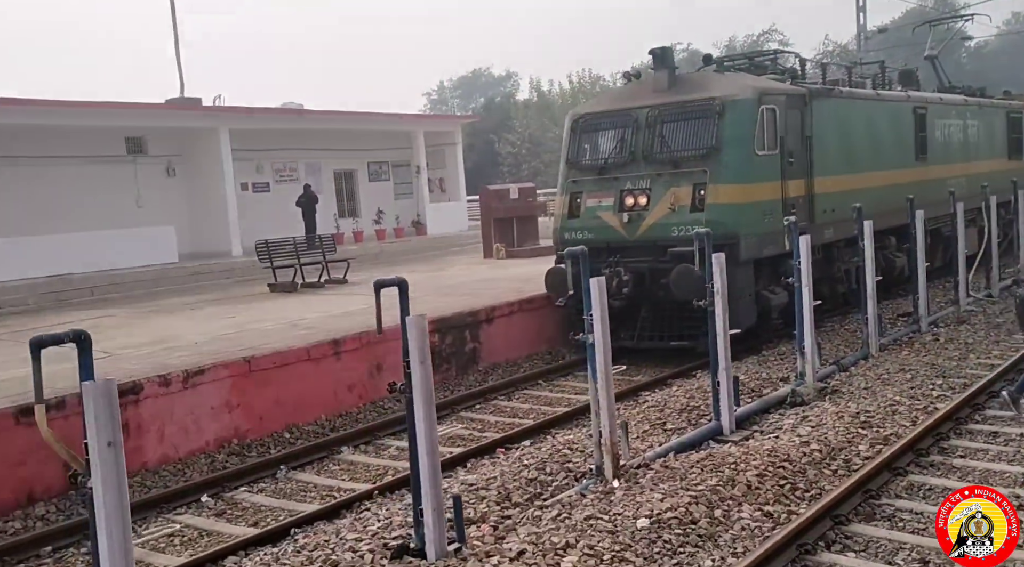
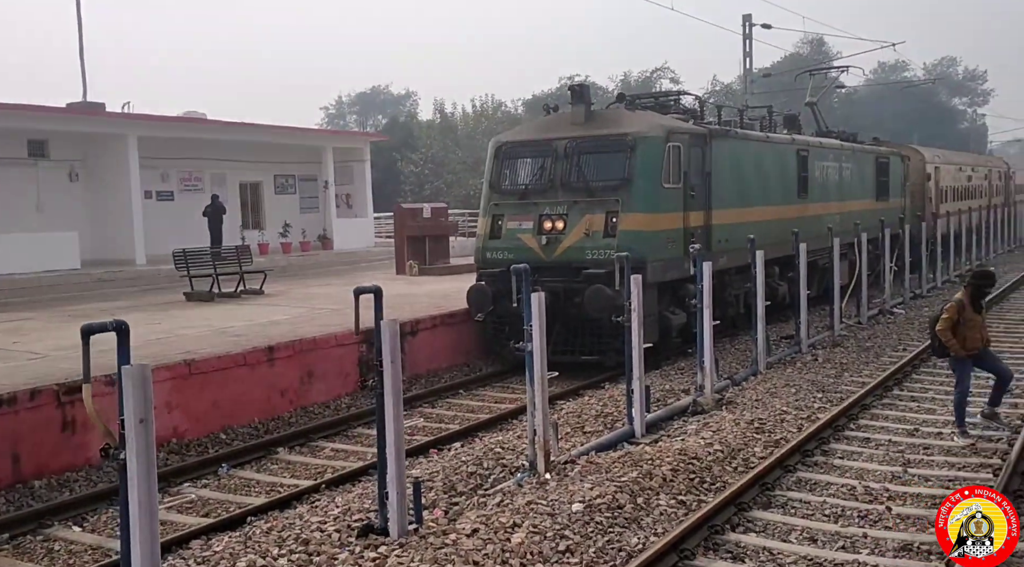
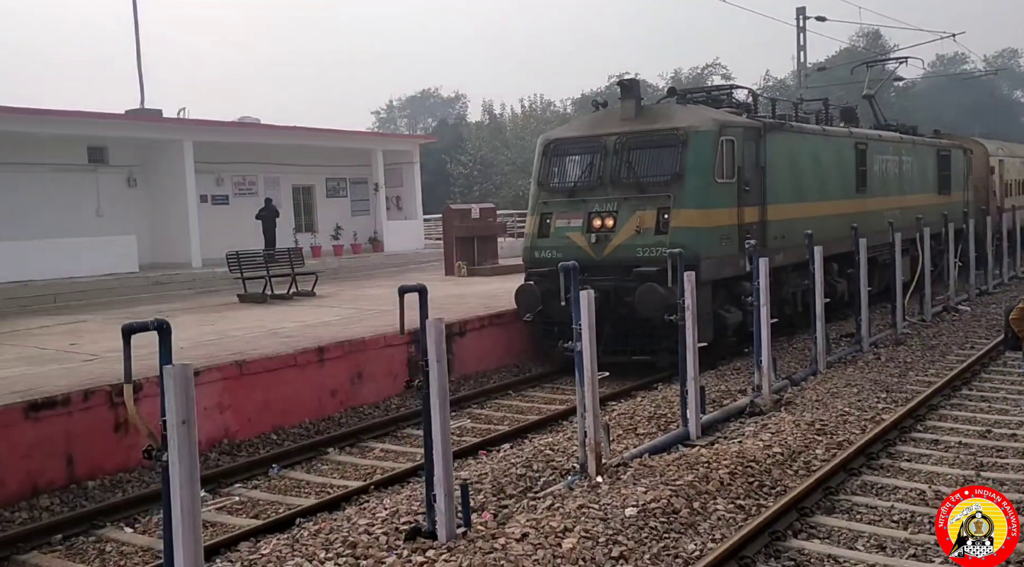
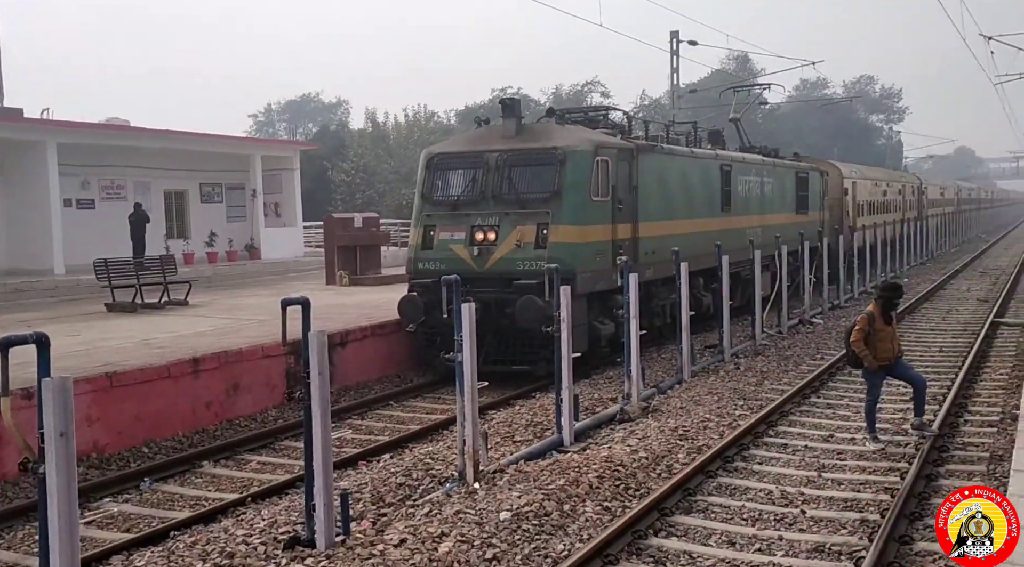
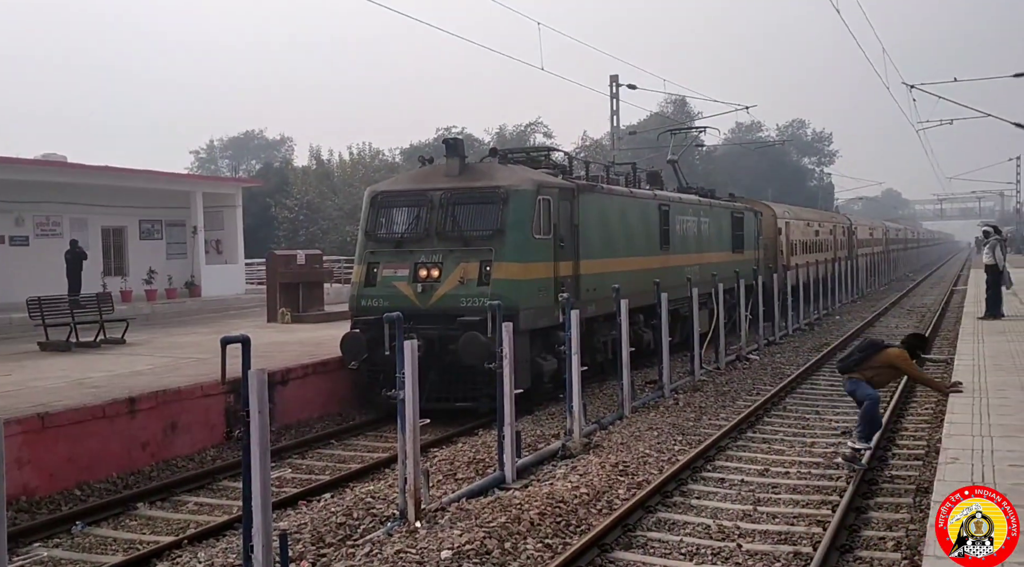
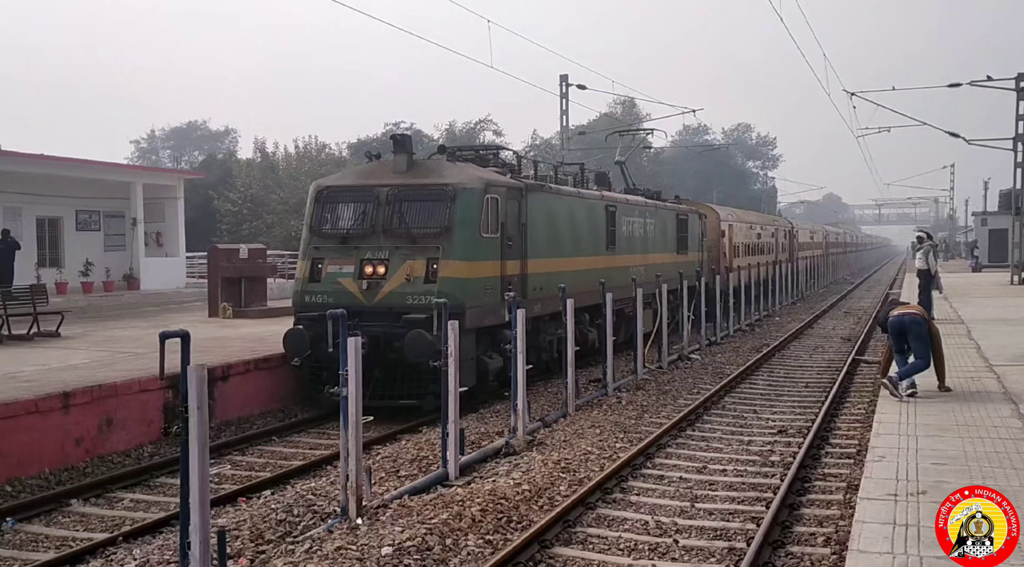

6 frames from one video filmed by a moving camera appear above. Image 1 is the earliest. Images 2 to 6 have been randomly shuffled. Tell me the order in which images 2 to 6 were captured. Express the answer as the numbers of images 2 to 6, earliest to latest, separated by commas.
3, 2, 4, 5, 6
